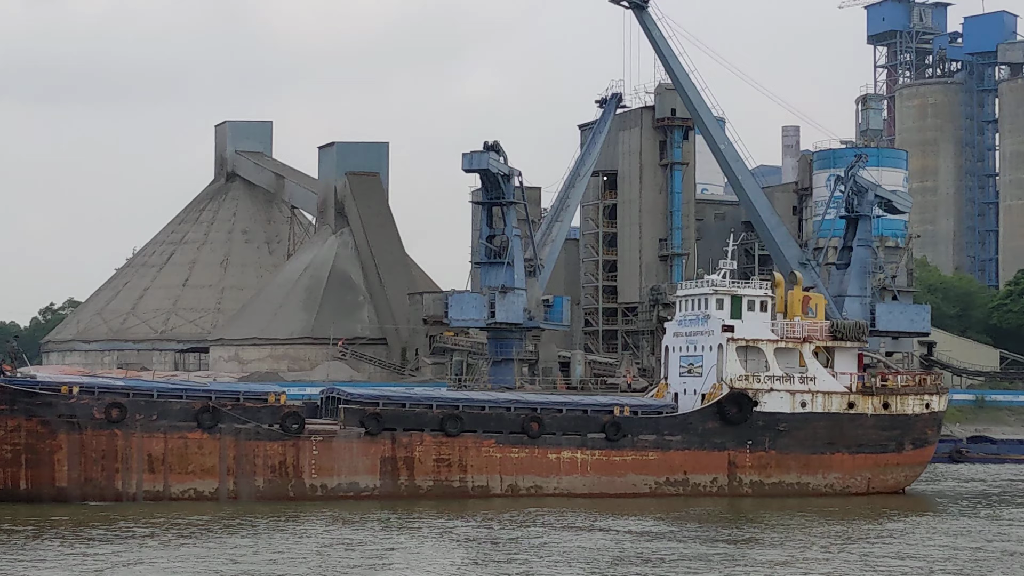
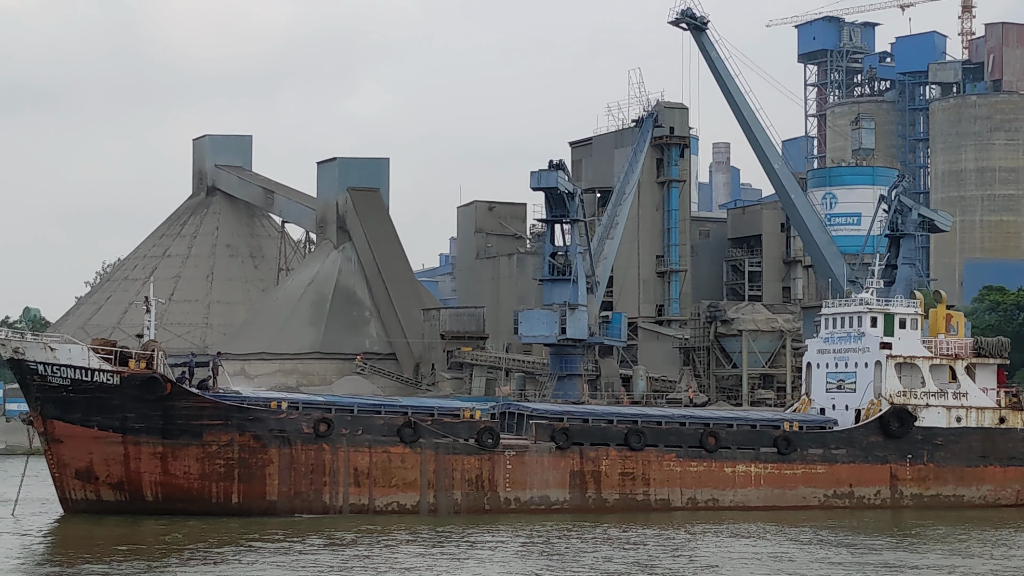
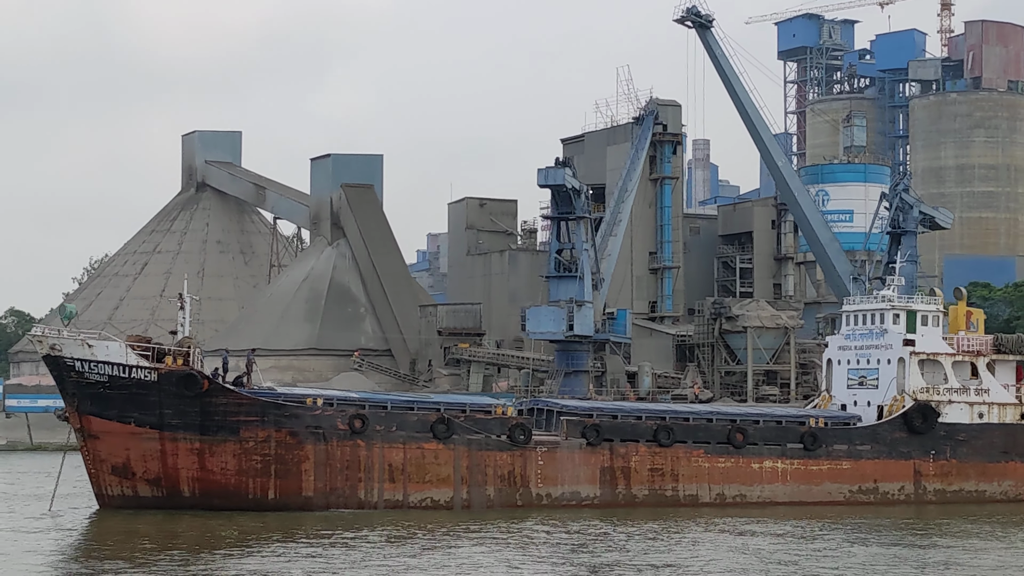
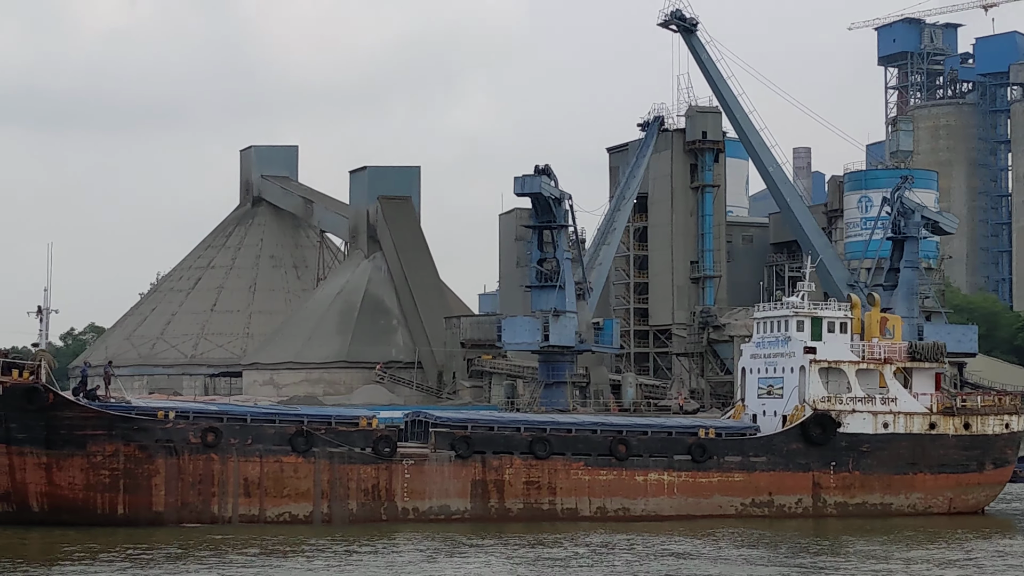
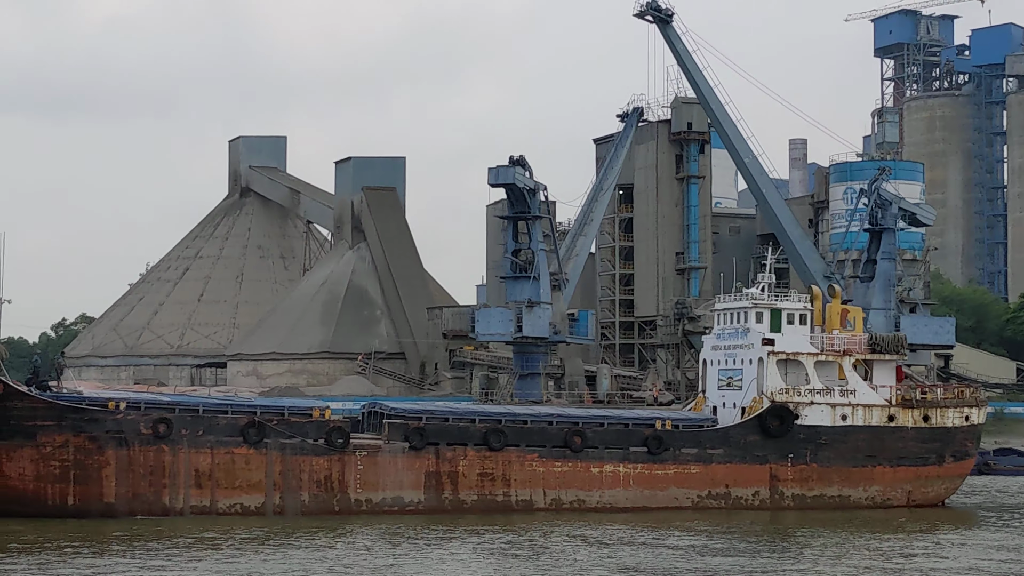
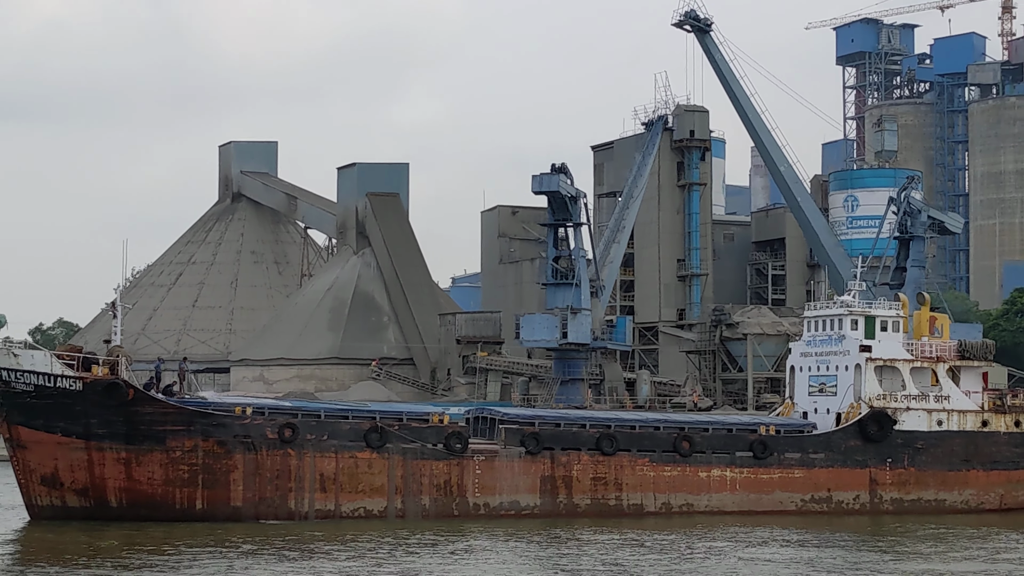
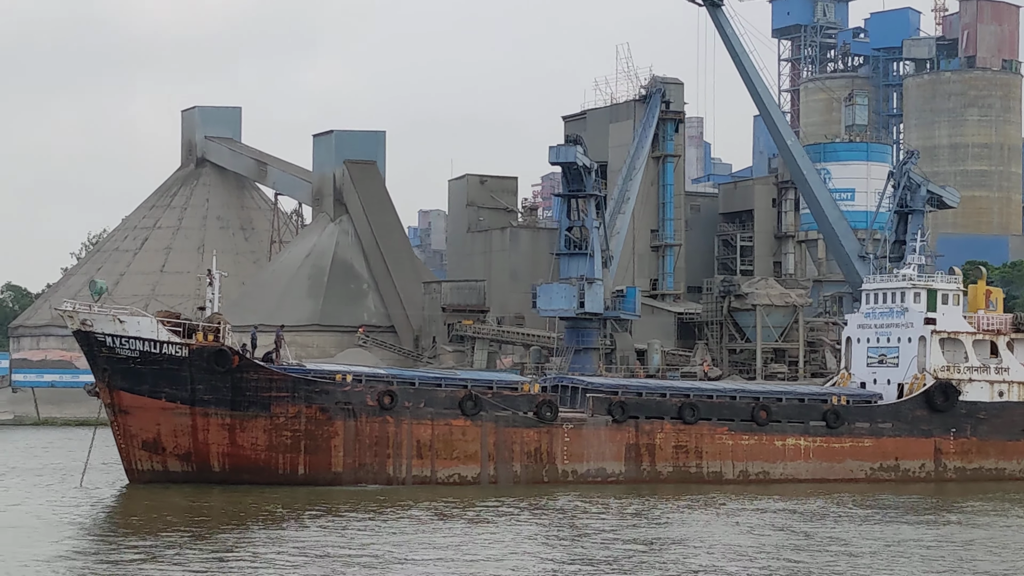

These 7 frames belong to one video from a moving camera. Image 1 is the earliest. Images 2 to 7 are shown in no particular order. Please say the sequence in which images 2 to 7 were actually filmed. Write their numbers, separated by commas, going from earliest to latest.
5, 4, 6, 2, 3, 7
